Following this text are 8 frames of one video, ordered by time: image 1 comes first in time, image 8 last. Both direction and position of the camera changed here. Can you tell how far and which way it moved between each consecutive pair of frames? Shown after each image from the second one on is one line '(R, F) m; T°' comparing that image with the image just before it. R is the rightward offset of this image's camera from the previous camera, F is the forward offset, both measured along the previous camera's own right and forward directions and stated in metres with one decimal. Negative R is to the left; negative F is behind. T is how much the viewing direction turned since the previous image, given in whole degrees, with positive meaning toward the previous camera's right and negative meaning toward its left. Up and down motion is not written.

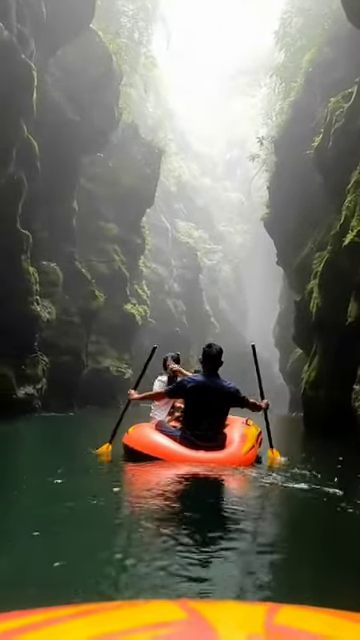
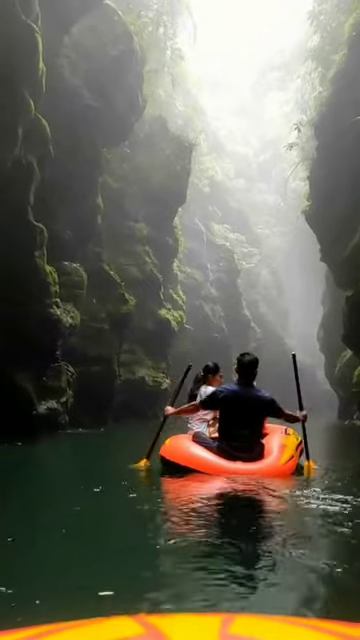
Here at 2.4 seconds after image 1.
(0.0, +2.2) m; -3°
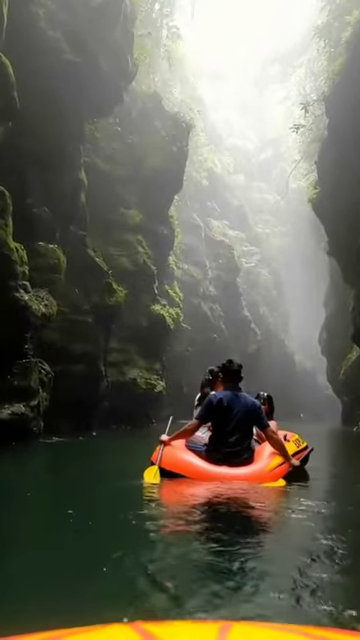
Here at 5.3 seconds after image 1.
(+0.1, +2.7) m; 0°
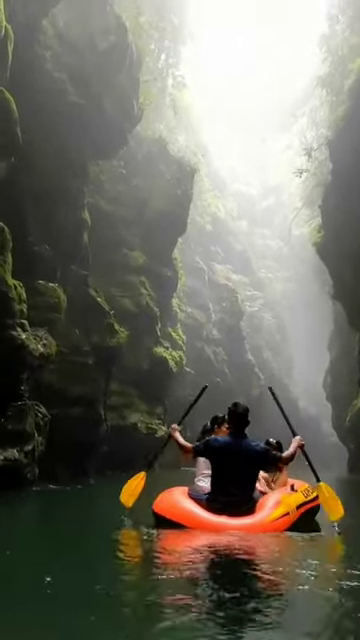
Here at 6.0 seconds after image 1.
(0.0, +0.5) m; 0°
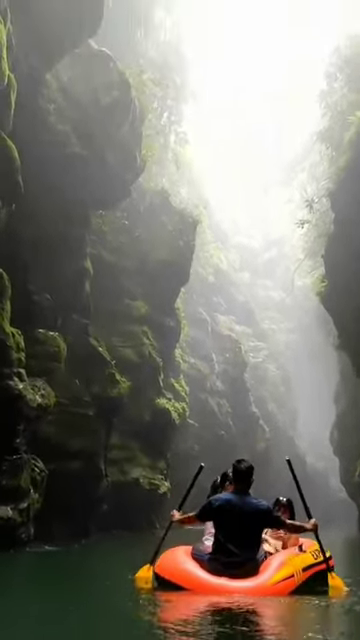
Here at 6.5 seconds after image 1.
(0.0, +0.5) m; 0°
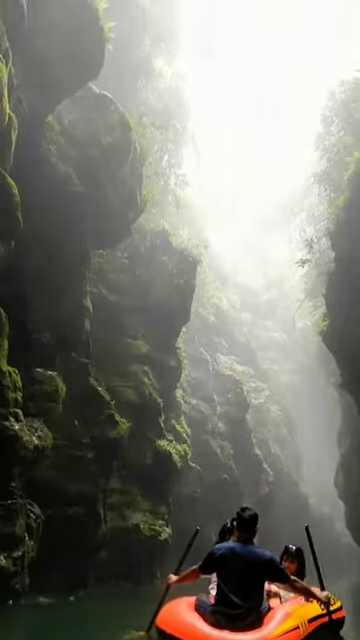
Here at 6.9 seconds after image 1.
(0.0, +0.4) m; 0°
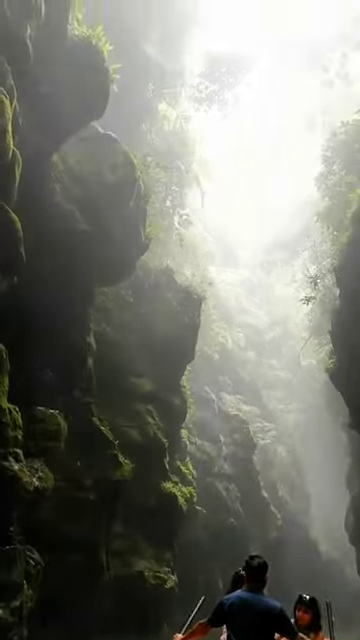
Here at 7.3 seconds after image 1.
(0.0, +0.4) m; 0°
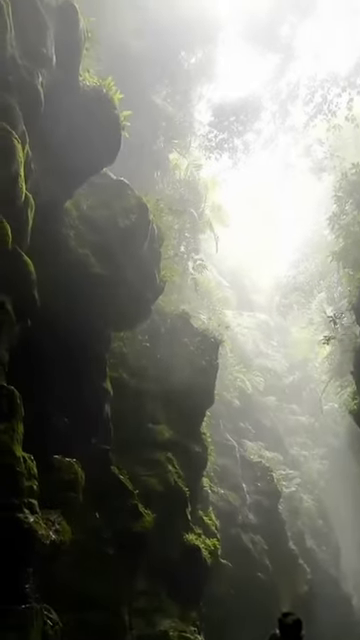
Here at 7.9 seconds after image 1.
(-0.1, +0.5) m; -1°
